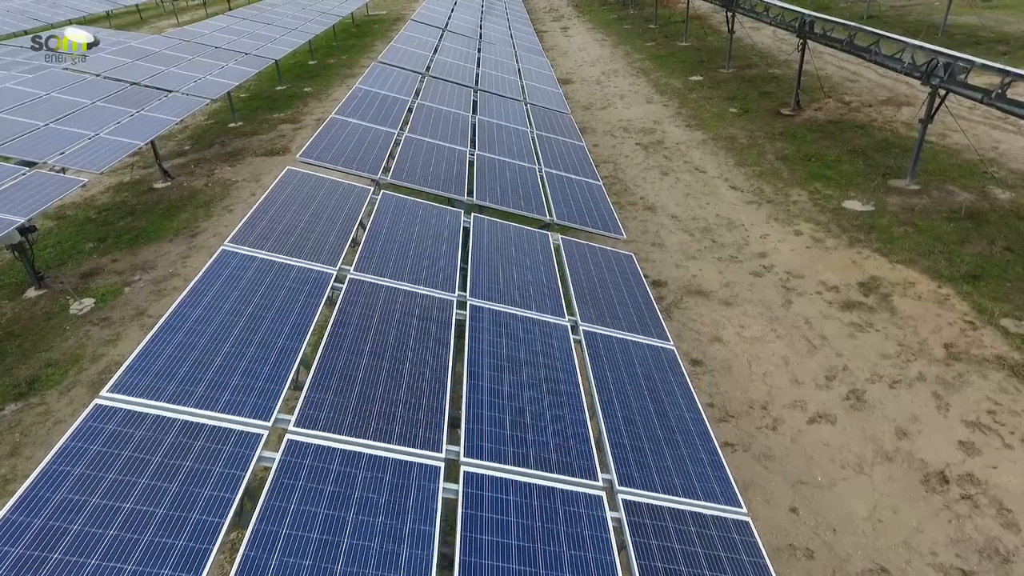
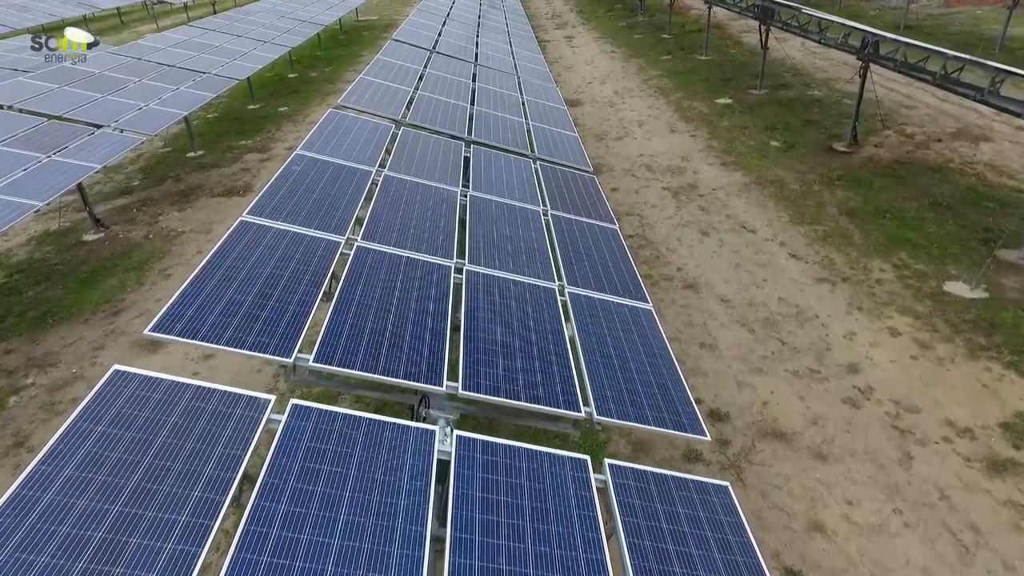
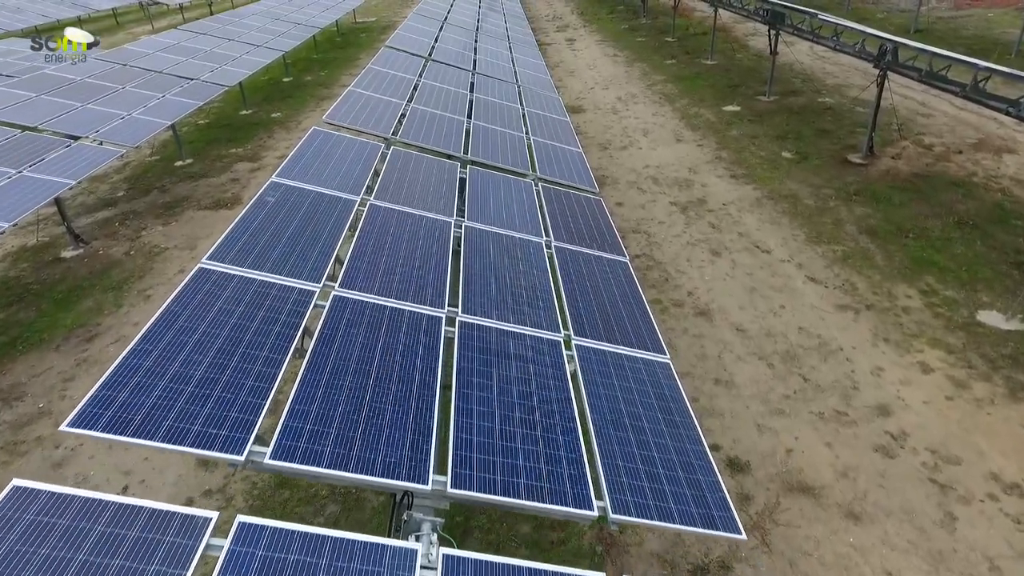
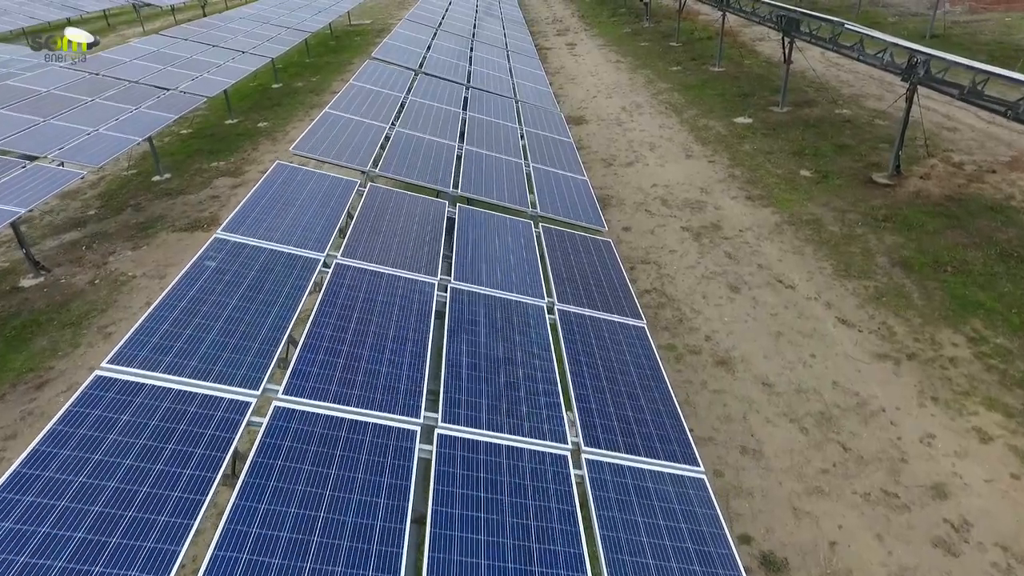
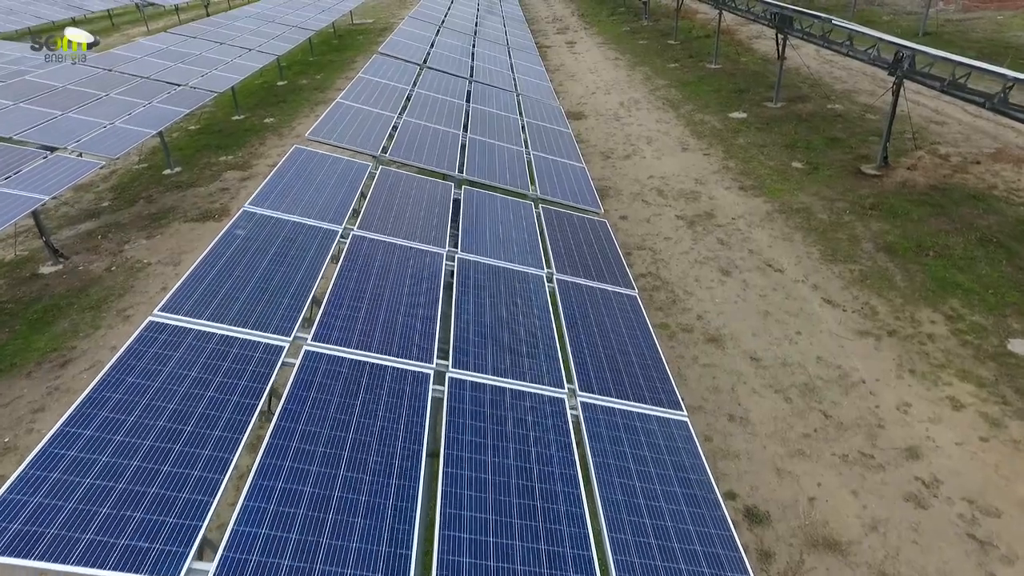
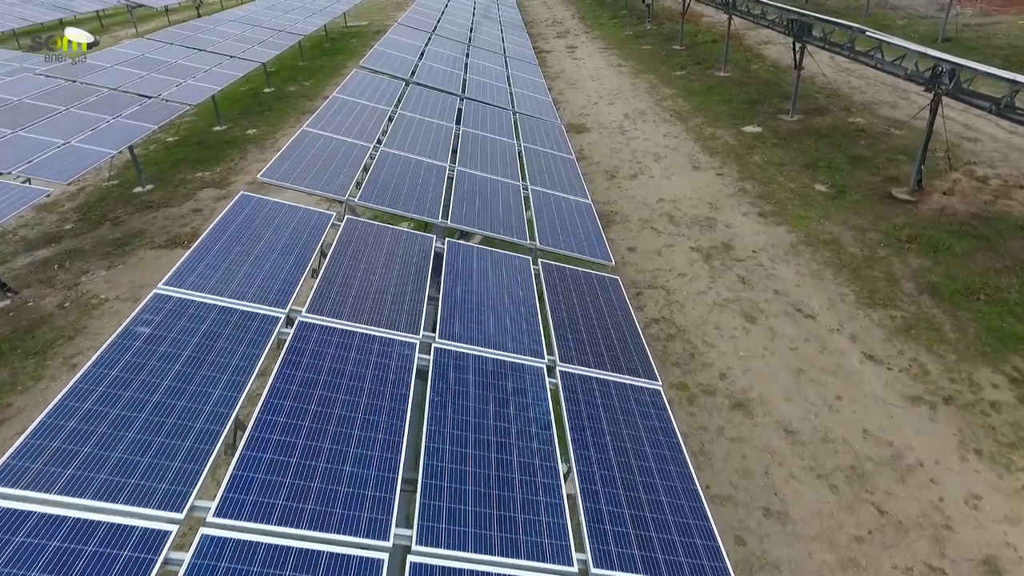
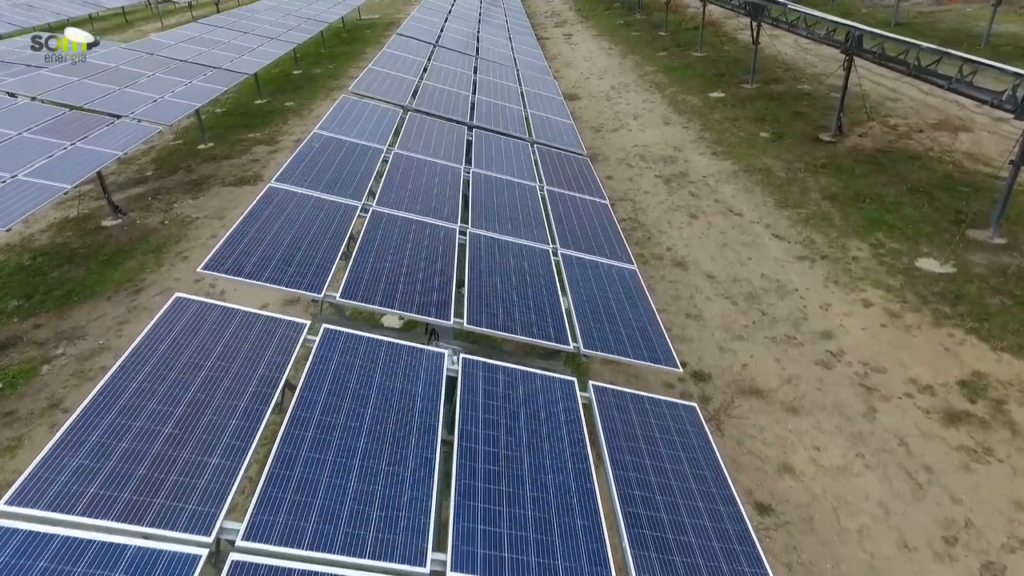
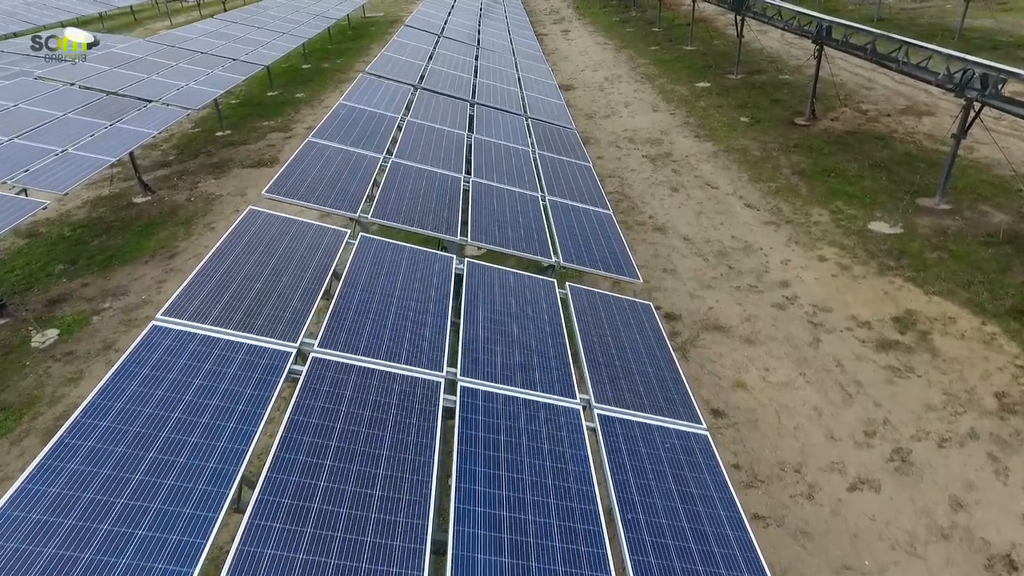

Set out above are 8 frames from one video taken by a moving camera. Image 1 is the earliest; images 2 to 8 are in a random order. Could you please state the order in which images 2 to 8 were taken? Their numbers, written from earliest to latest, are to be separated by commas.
8, 7, 2, 3, 5, 4, 6
